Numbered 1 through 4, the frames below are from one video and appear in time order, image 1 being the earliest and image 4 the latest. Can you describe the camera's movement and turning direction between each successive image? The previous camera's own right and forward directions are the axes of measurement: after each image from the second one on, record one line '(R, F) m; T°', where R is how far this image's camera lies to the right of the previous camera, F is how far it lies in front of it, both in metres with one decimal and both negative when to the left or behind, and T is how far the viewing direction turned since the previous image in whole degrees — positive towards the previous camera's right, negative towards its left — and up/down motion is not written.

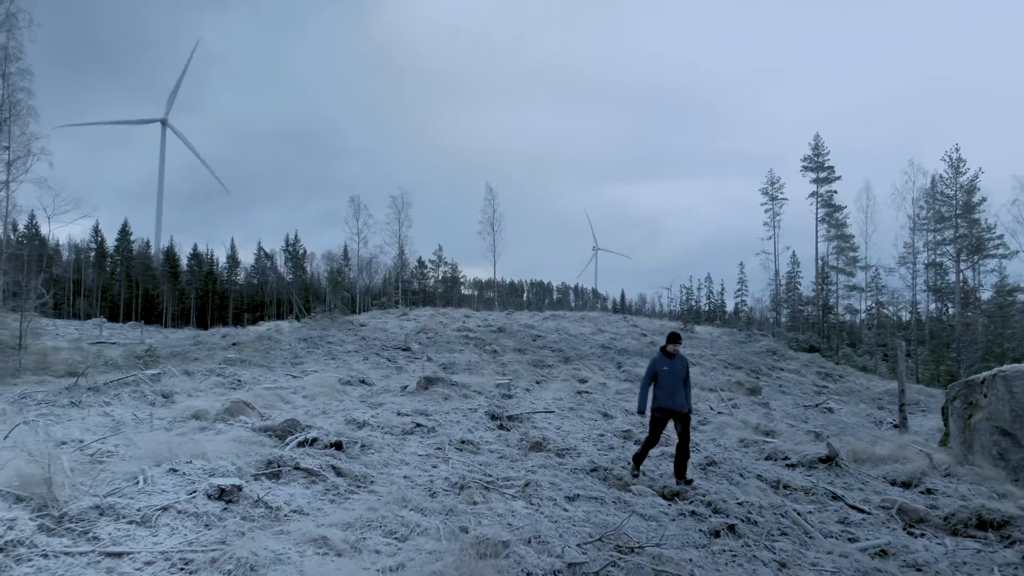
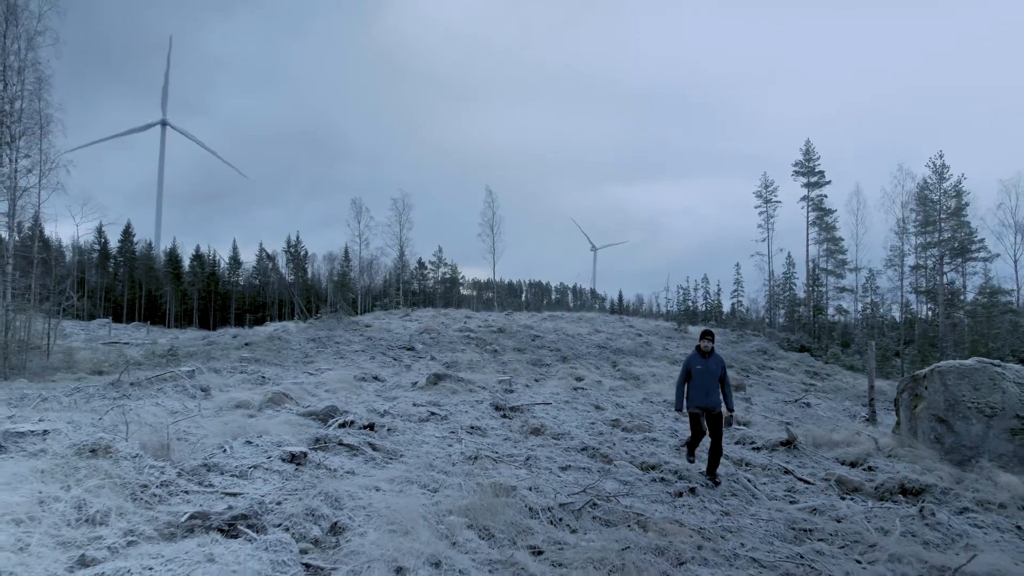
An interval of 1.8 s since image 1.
(-0.1, -1.0) m; 0°
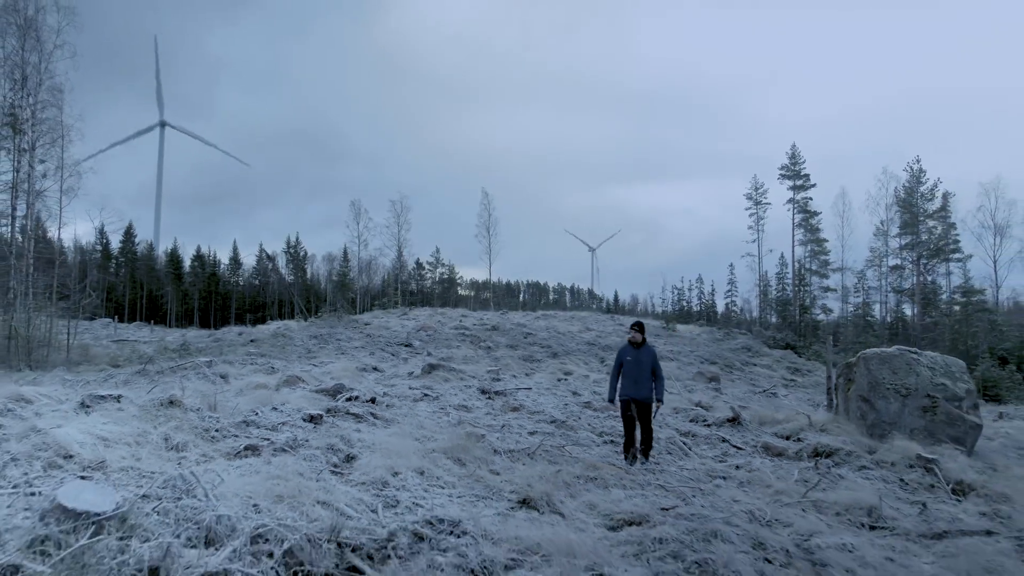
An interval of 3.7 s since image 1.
(+0.3, -1.2) m; 0°
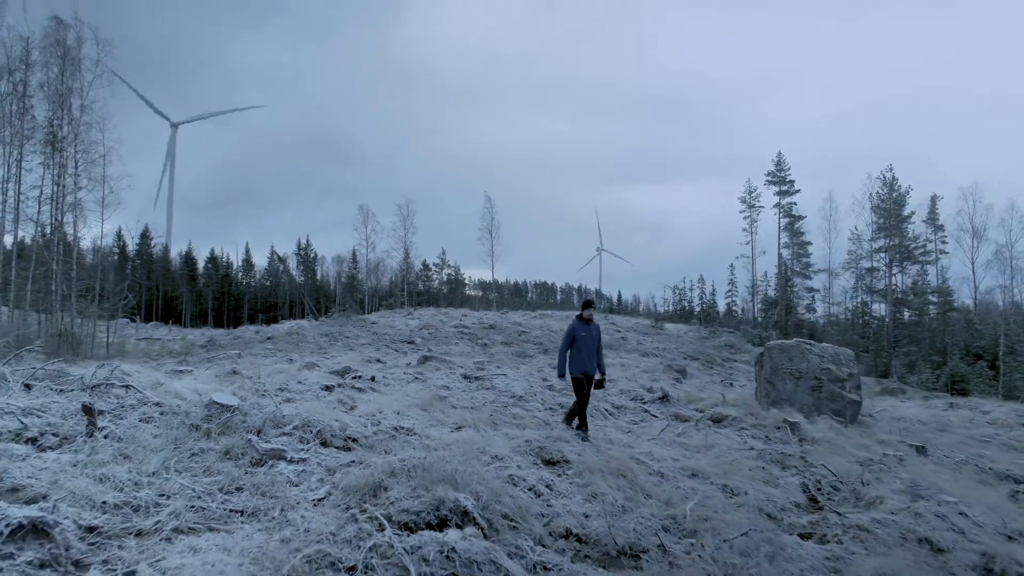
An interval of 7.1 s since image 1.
(+0.8, -2.2) m; -1°
